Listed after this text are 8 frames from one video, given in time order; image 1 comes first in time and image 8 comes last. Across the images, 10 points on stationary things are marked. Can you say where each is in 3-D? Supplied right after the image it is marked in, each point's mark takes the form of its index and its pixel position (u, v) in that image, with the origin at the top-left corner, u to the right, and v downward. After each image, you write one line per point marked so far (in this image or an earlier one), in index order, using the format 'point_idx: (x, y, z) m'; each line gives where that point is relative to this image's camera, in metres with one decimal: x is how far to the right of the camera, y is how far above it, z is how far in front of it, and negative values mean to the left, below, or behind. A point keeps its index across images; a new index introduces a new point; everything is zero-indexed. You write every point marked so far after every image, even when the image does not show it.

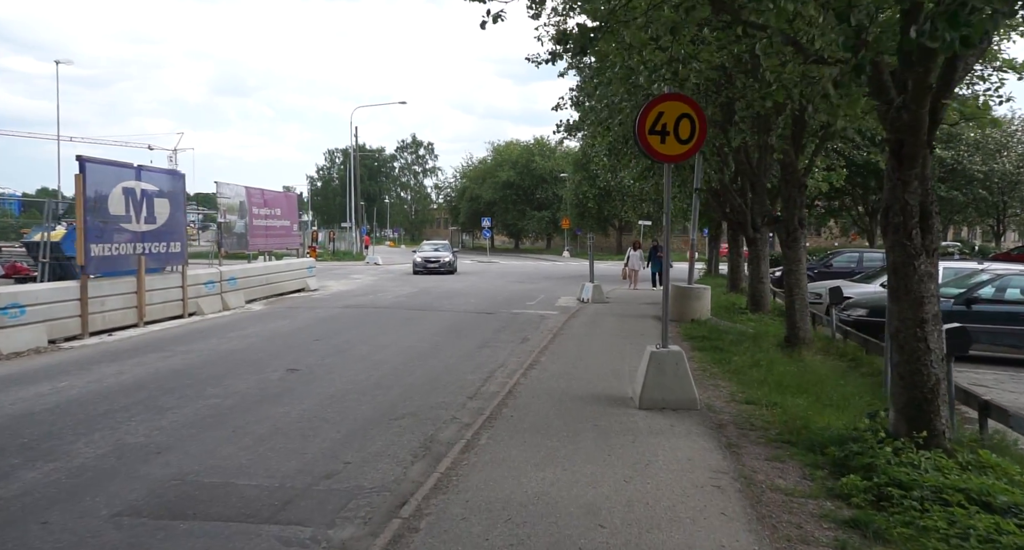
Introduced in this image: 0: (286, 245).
0: (-6.2, +0.8, +19.9) m
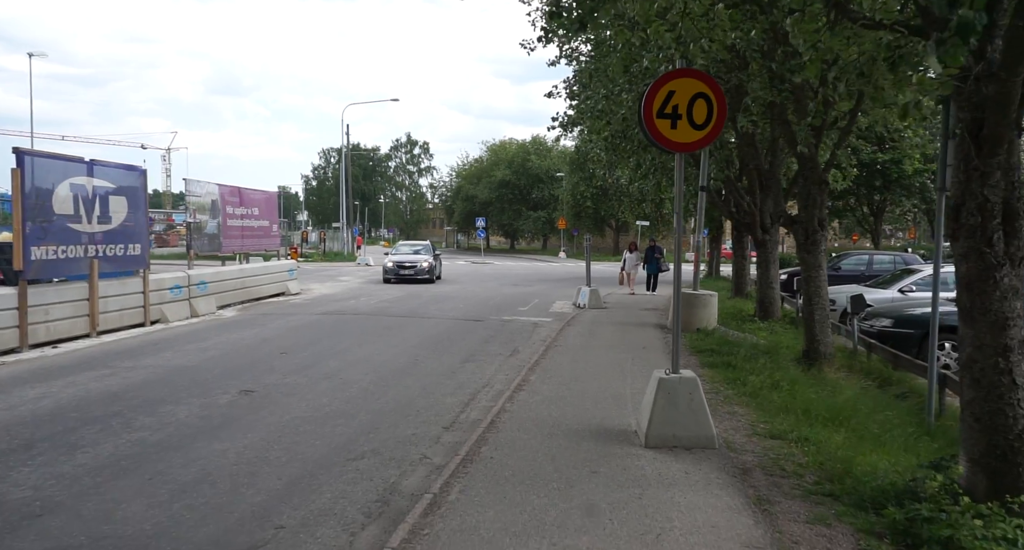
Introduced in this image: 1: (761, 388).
0: (-6.4, +0.7, +18.8) m
1: (+2.6, -1.2, +7.6) m
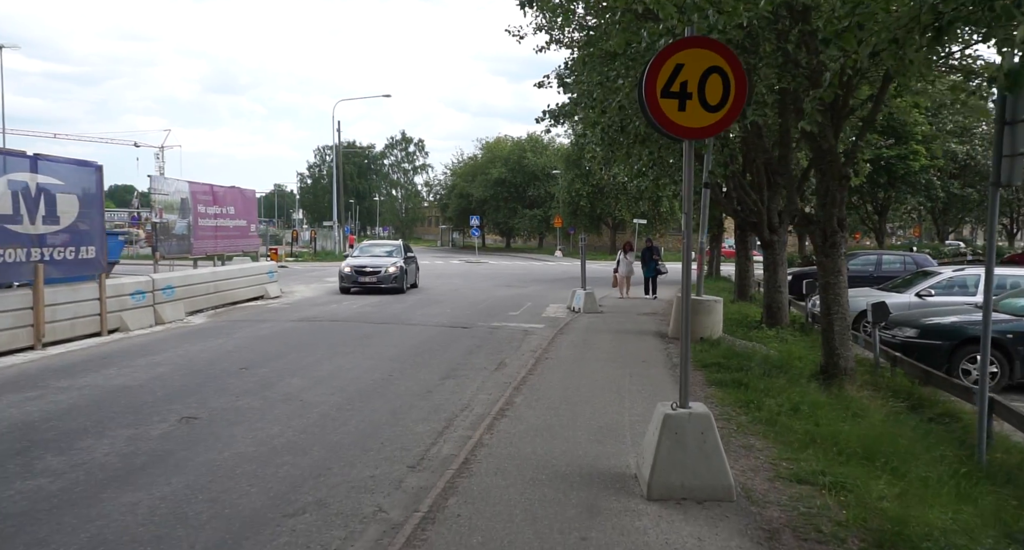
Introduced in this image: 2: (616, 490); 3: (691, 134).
0: (-6.7, +0.7, +17.8) m
1: (+2.4, -1.3, +6.6) m
2: (+0.7, -1.4, +4.6) m
3: (+1.1, +0.9, +4.5) m
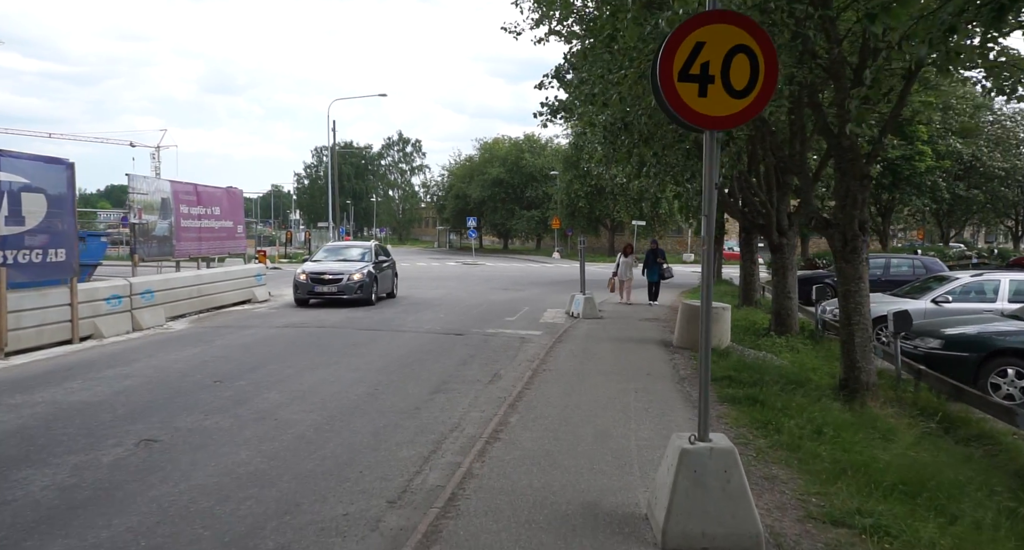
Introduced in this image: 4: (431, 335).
0: (-6.7, +0.6, +17.1) m
1: (+2.4, -1.3, +6.0) m
2: (+0.6, -1.5, +4.0) m
3: (+1.1, +0.8, +3.9) m
4: (-1.5, -1.1, +13.1) m
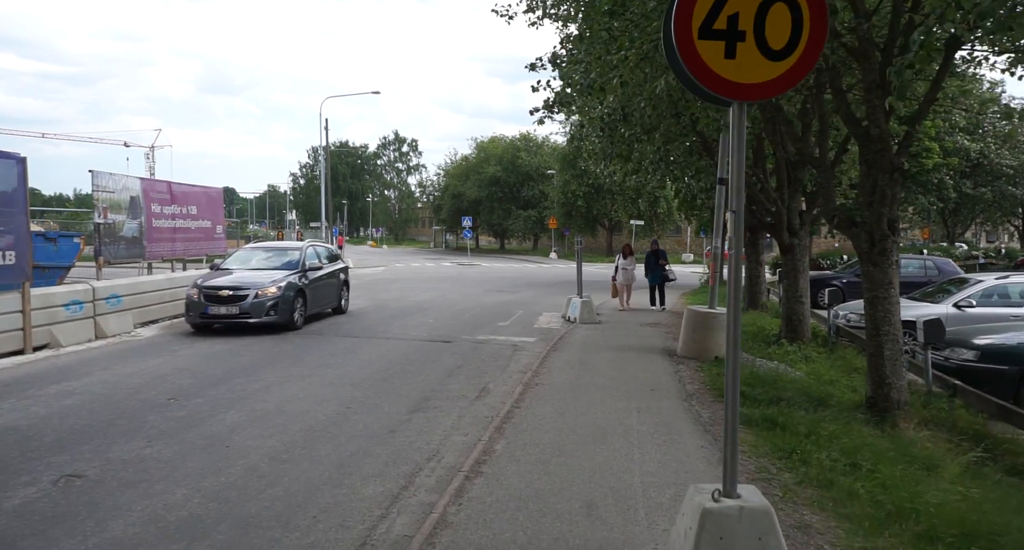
0: (-6.9, +0.5, +16.2) m
1: (+2.3, -1.4, +5.1) m
2: (+0.5, -1.5, +3.2) m
3: (+1.0, +0.8, +3.1) m
4: (-1.6, -1.1, +12.2) m
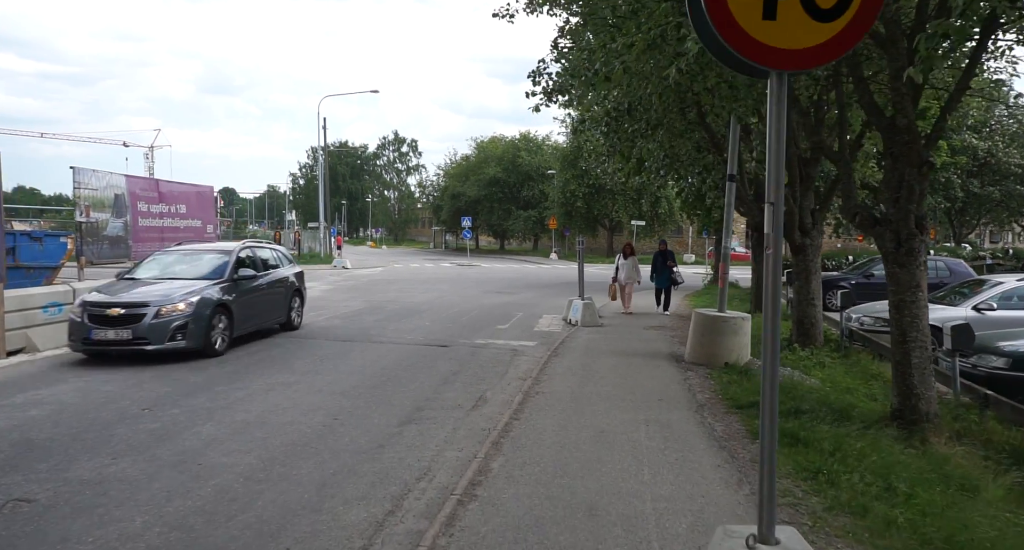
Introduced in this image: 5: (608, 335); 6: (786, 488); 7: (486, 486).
0: (-6.9, +0.5, +15.7) m
1: (+2.3, -1.4, +4.6) m
2: (+0.5, -1.5, +2.7) m
3: (+1.0, +0.8, +2.6) m
4: (-1.6, -1.2, +11.7) m
5: (+1.6, -1.0, +12.2) m
6: (+1.8, -1.4, +4.8) m
7: (-0.2, -1.5, +5.0) m
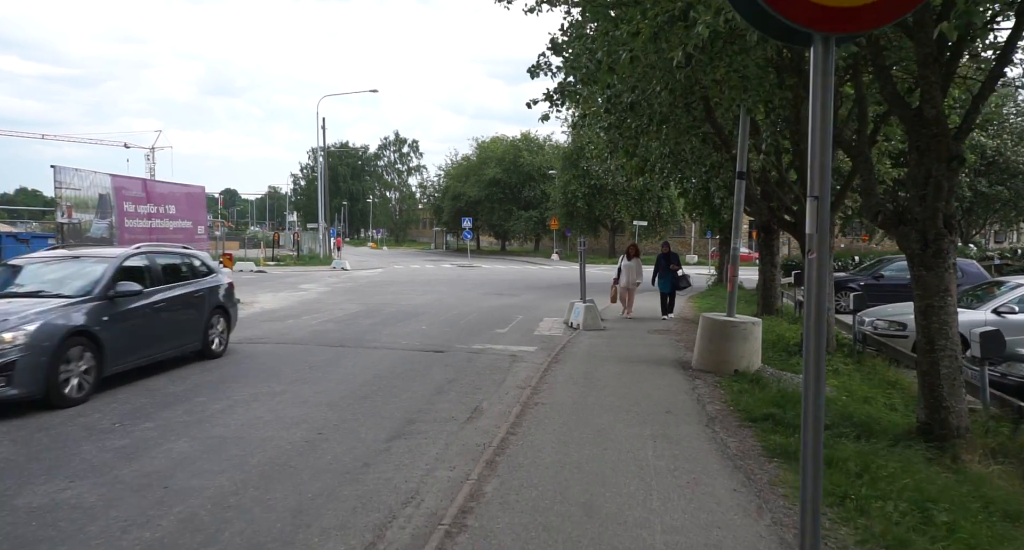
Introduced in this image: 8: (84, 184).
0: (-6.9, +0.5, +15.3) m
1: (+2.2, -1.4, +4.2) m
2: (+0.5, -1.5, +2.2) m
3: (+0.9, +0.7, +2.1) m
4: (-1.6, -1.2, +11.2) m
5: (+1.6, -1.0, +11.7) m
6: (+1.8, -1.4, +4.3) m
7: (-0.2, -1.5, +4.5) m
8: (-7.1, +1.5, +12.1) m
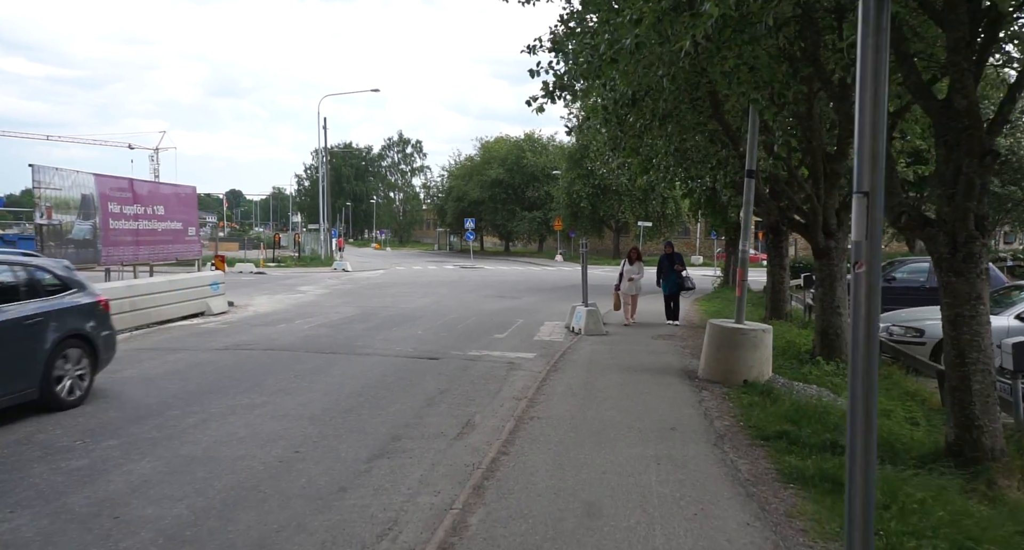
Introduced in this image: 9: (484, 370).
0: (-6.9, +0.4, +14.8) m
1: (+2.2, -1.5, +3.7) m
2: (+0.4, -1.6, +1.7) m
3: (+0.8, +0.7, +1.6) m
4: (-1.7, -1.3, +10.7) m
5: (+1.6, -1.1, +11.2) m
6: (+1.7, -1.5, +3.8) m
7: (-0.3, -1.5, +4.0) m
8: (-7.2, +1.5, +11.6) m
9: (-0.4, -1.3, +10.2) m
